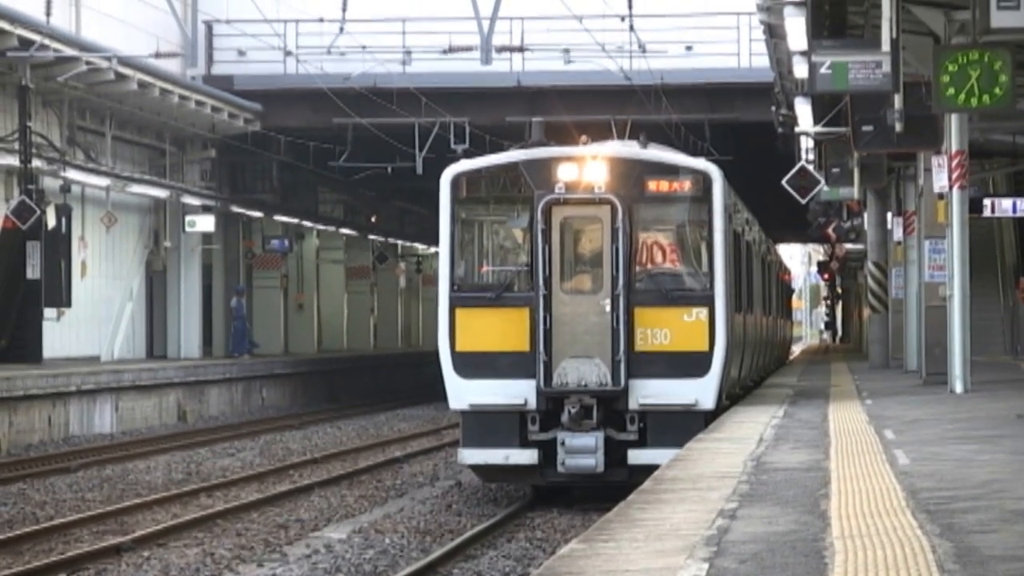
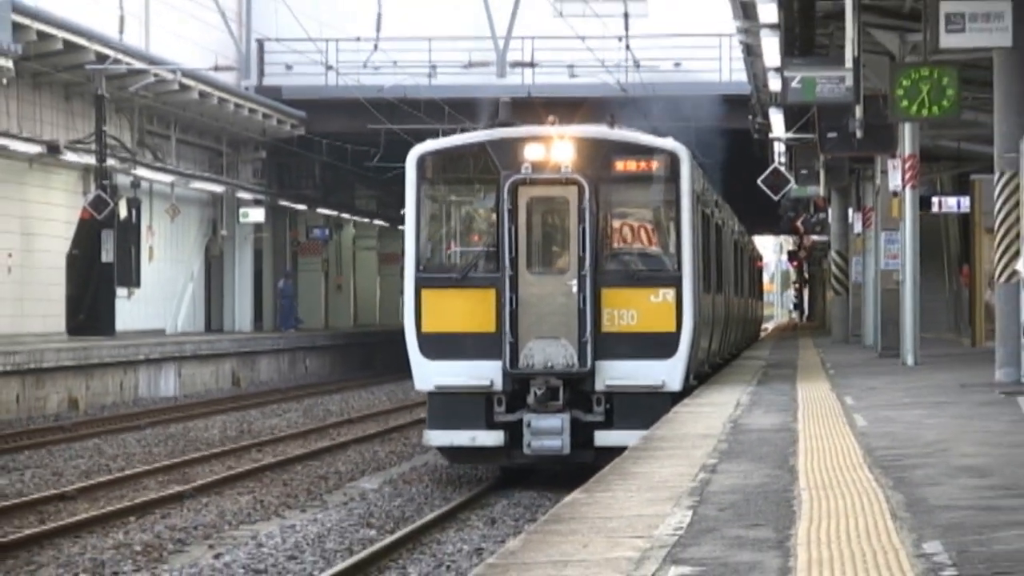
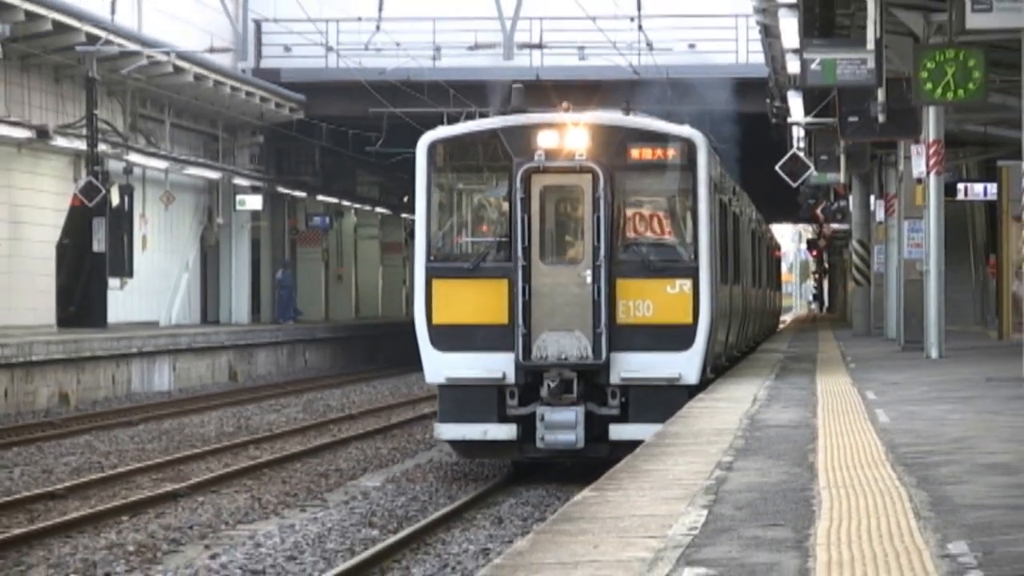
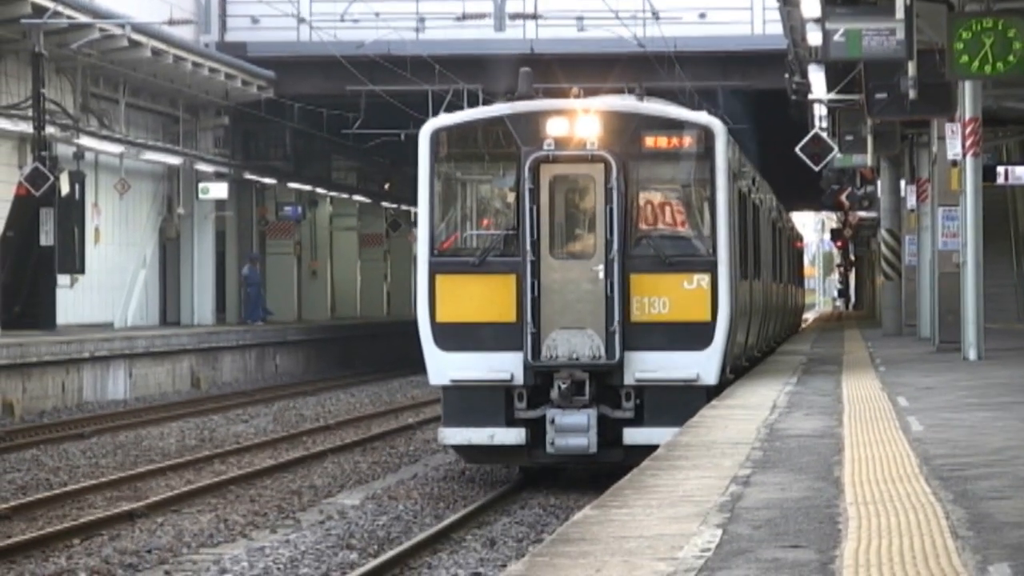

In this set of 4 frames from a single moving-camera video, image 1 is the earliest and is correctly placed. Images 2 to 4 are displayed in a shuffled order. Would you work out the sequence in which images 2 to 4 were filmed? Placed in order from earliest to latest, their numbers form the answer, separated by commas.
4, 3, 2
